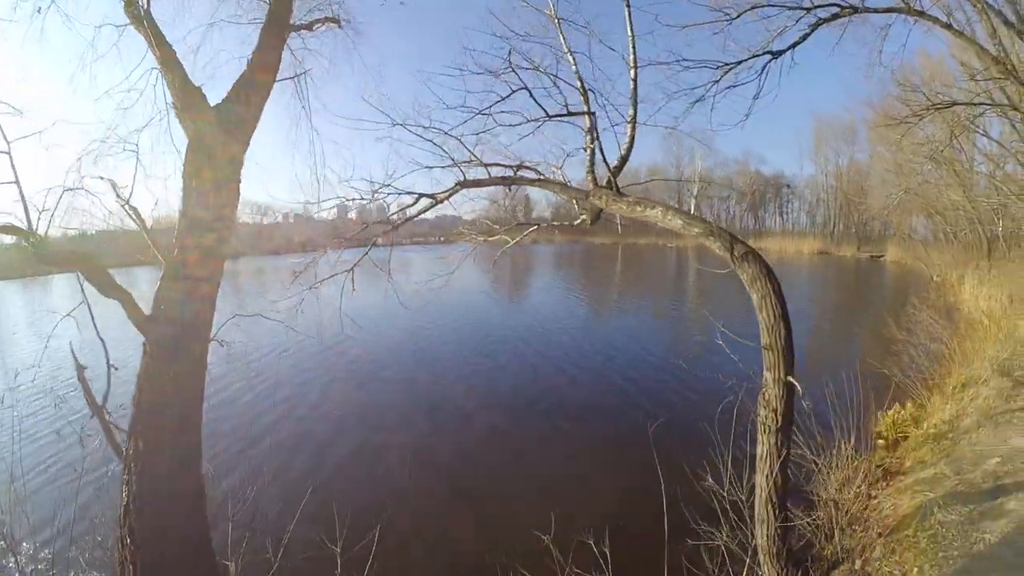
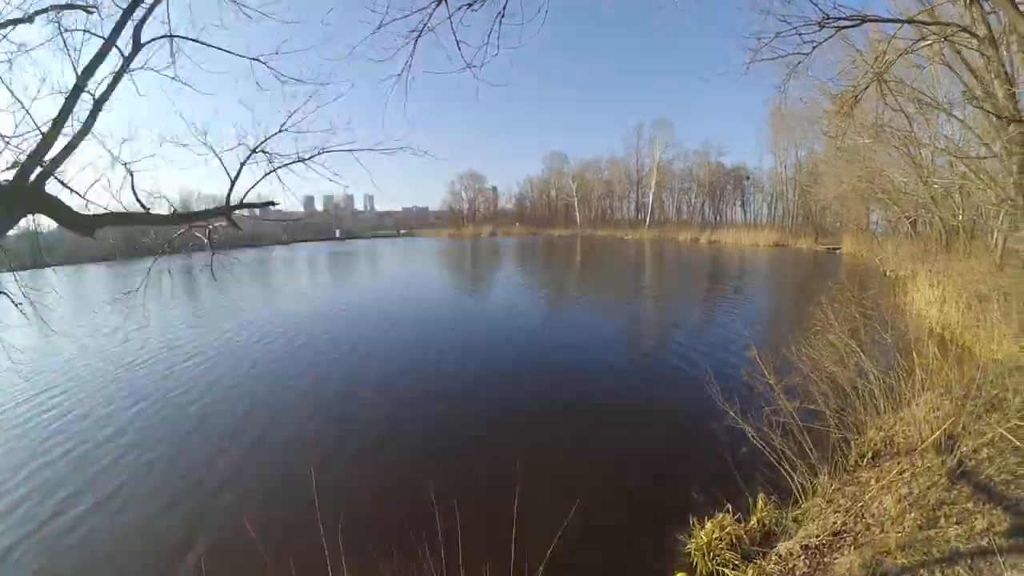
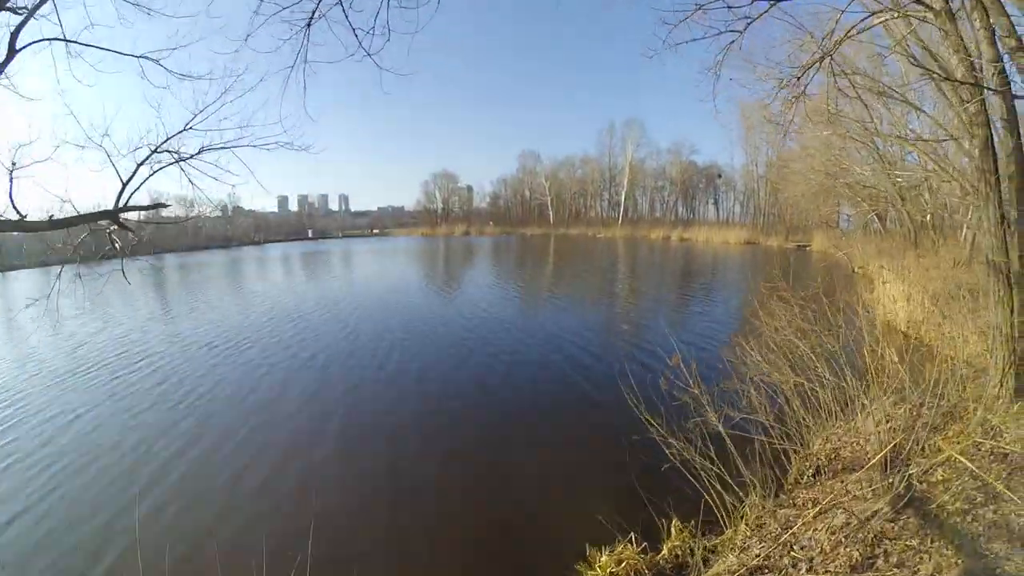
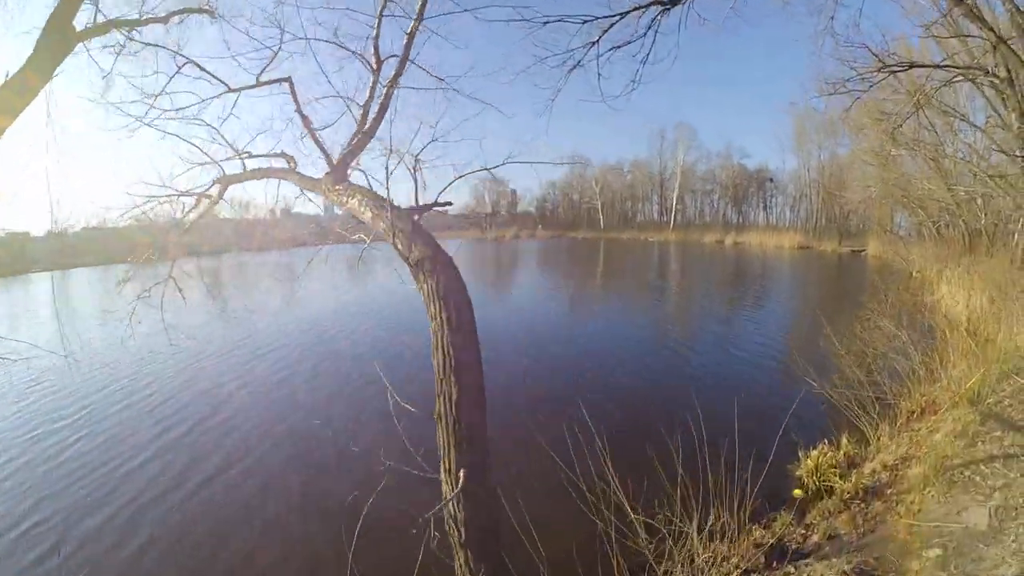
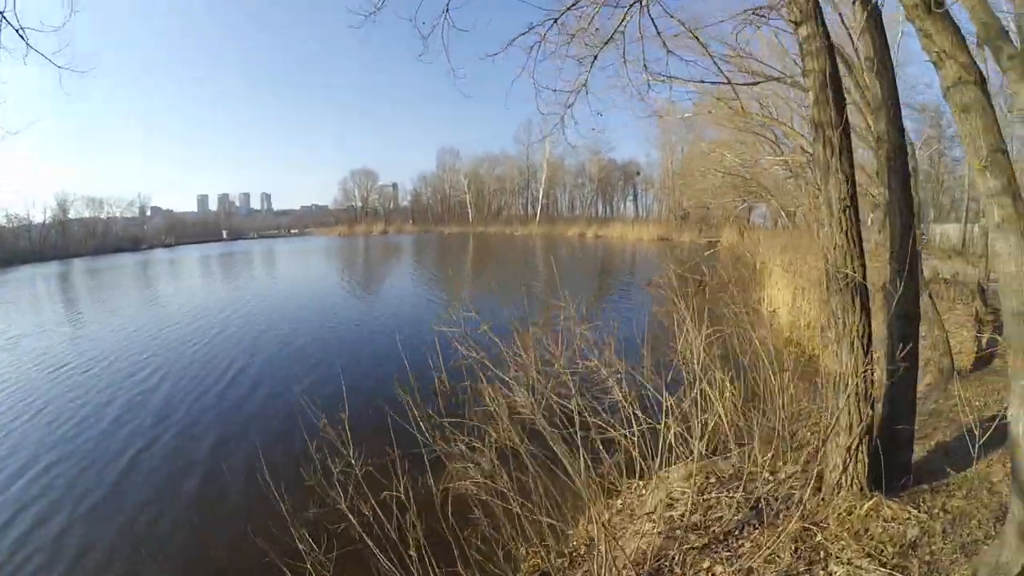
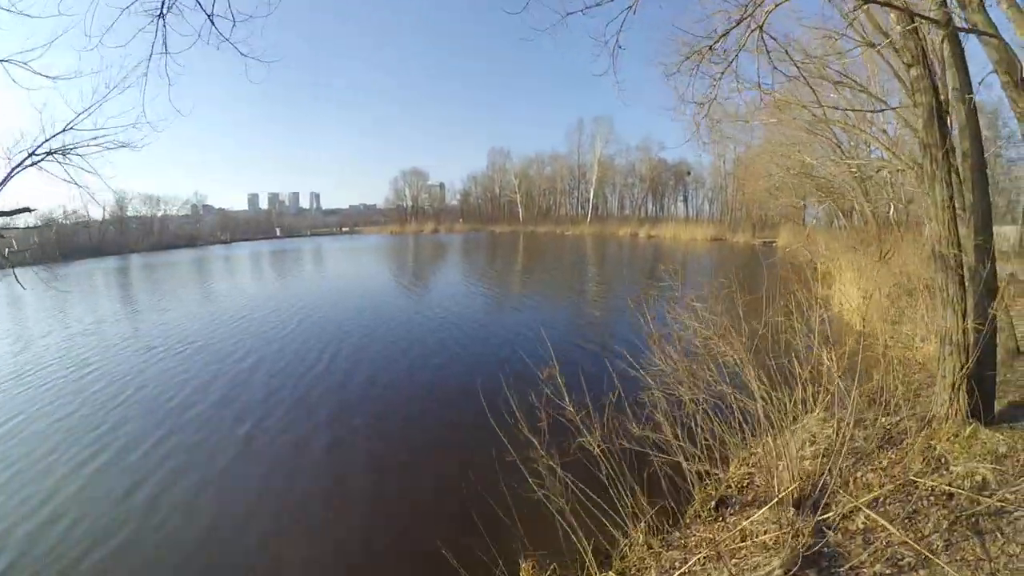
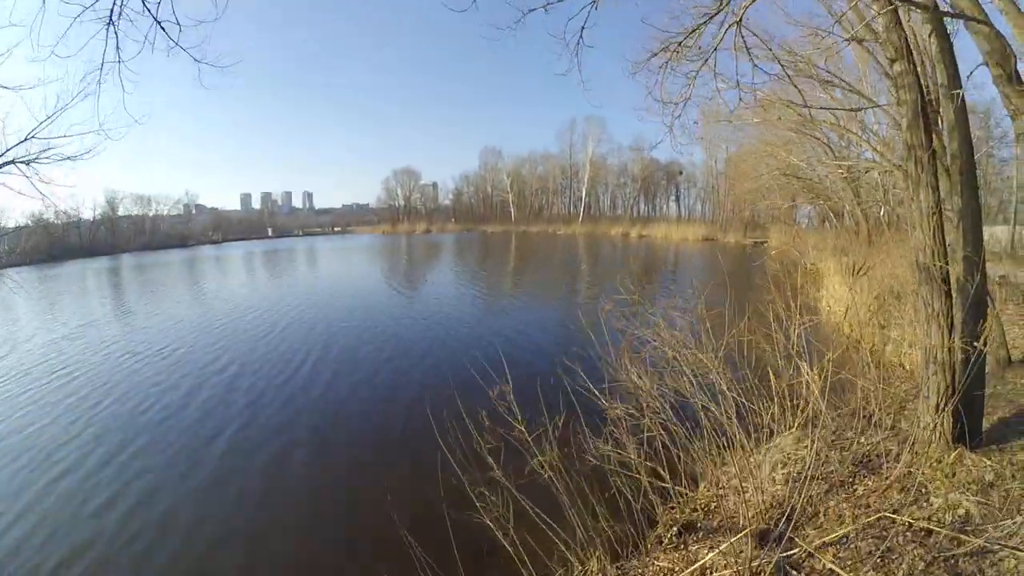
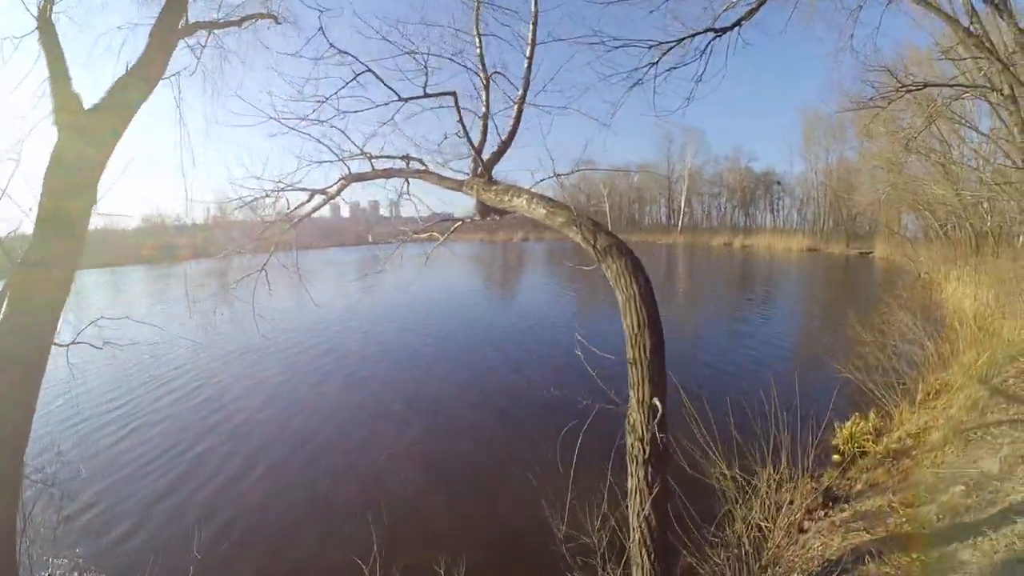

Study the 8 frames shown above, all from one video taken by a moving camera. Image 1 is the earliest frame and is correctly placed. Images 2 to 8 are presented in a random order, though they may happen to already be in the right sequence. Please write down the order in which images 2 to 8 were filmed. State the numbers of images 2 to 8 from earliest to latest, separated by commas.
8, 4, 2, 3, 6, 7, 5
